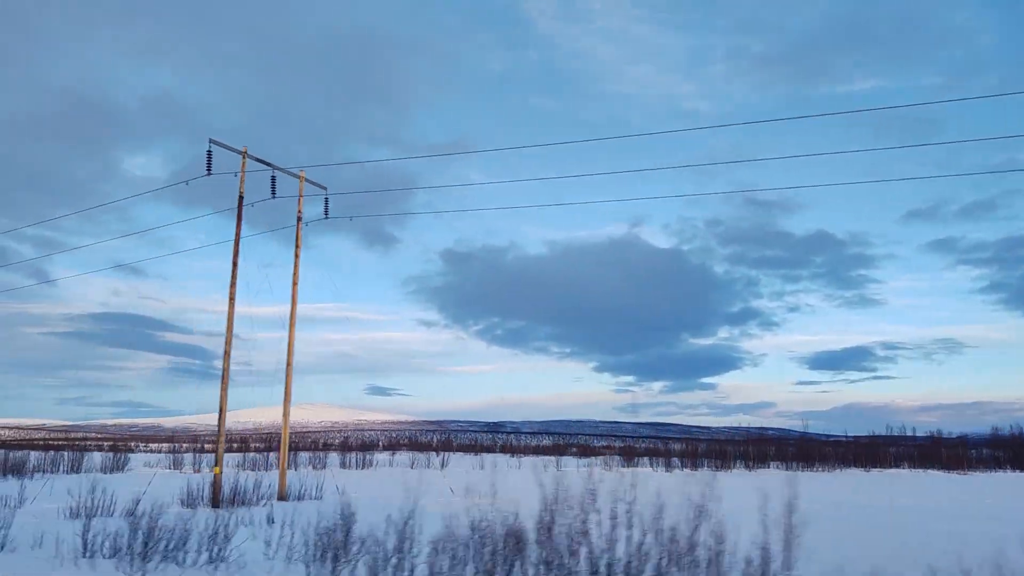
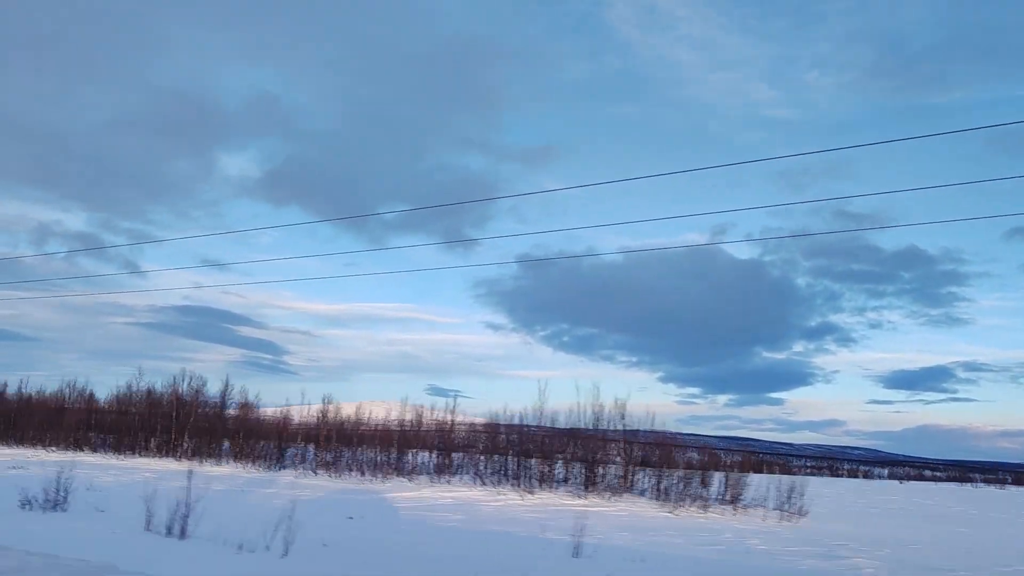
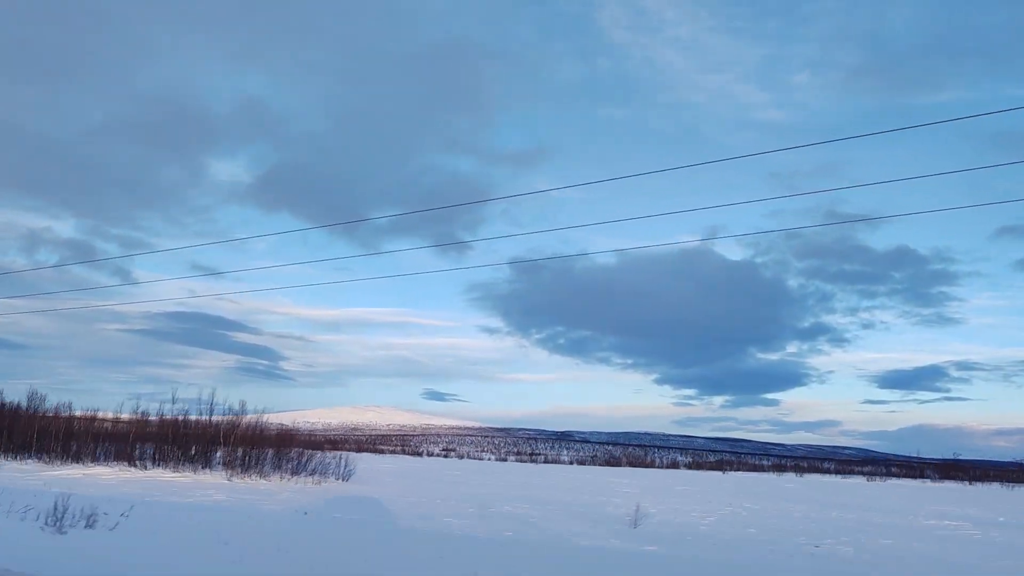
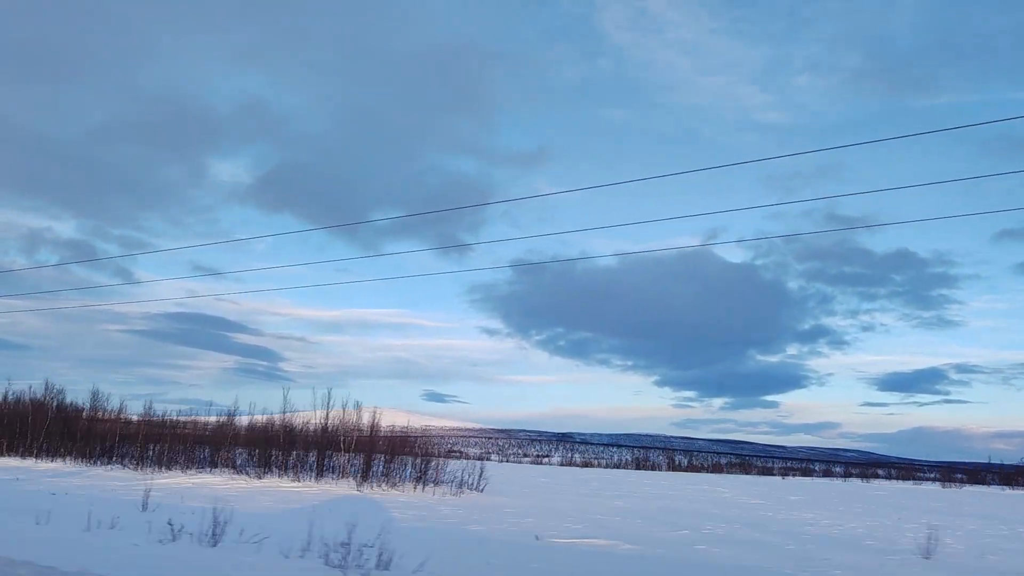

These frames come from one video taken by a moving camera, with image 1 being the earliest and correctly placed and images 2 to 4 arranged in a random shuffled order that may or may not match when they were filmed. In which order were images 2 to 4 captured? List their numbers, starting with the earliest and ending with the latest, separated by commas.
3, 4, 2
